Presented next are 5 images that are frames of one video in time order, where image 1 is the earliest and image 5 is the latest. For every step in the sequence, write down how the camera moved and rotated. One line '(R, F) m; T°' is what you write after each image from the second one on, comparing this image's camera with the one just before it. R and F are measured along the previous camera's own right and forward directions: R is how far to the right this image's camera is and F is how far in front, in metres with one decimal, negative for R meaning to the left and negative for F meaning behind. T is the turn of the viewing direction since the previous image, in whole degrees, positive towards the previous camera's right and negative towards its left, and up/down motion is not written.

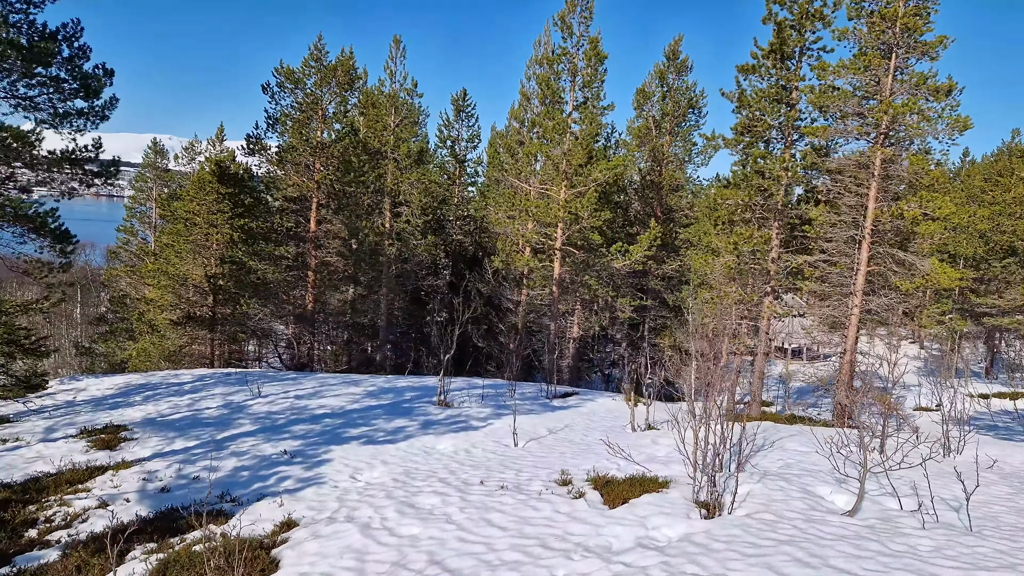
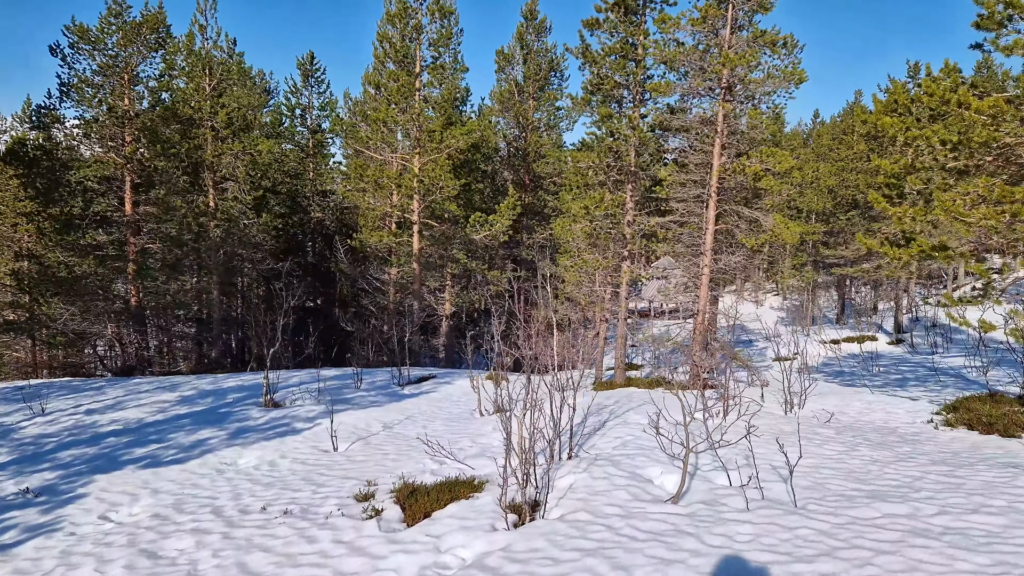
(+0.9, +0.9) m; +9°
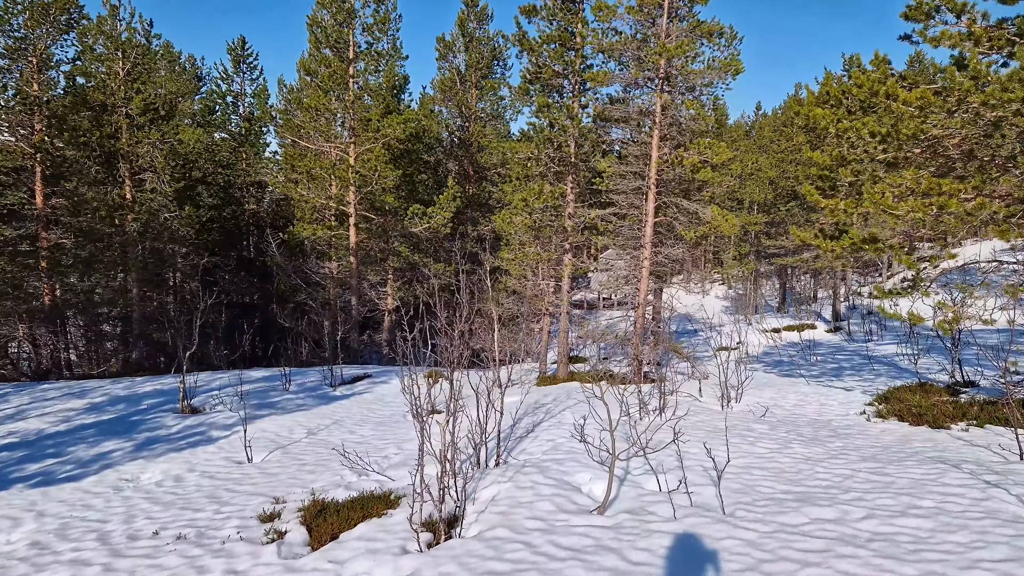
(+0.3, +0.3) m; +4°
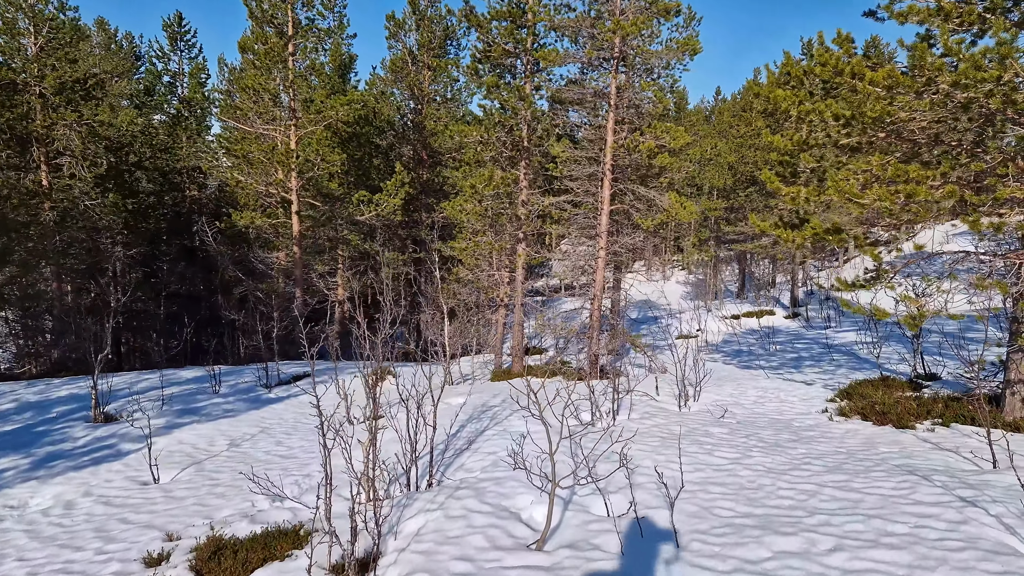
(+0.2, +0.6) m; +3°
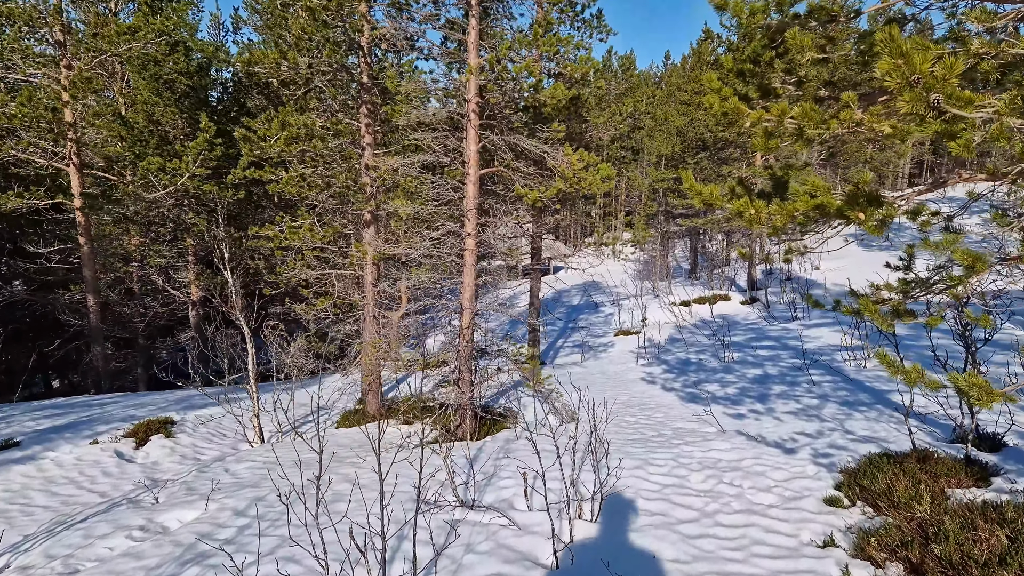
(+1.5, +3.8) m; +4°
